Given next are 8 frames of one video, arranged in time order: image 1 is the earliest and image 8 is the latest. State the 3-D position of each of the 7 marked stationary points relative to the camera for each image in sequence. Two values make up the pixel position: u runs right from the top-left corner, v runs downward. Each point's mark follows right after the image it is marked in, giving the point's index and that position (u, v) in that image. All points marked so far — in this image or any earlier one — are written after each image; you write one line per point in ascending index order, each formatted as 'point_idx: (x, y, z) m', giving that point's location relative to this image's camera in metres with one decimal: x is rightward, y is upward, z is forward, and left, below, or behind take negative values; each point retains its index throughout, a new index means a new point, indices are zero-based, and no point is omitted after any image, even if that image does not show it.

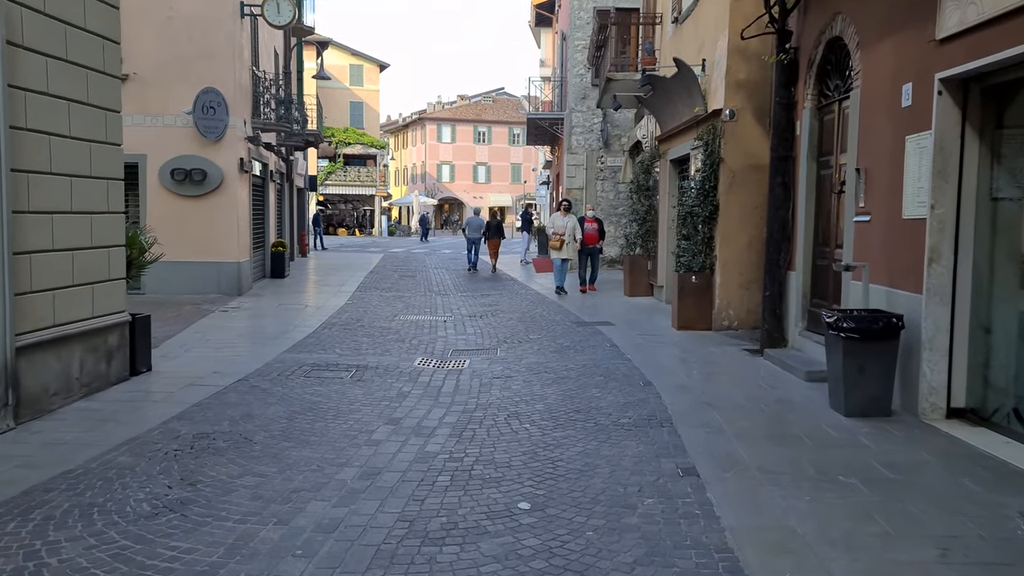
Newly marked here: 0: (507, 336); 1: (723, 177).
0: (-0.1, -0.6, +10.2) m
1: (+2.5, +1.3, +10.2) m
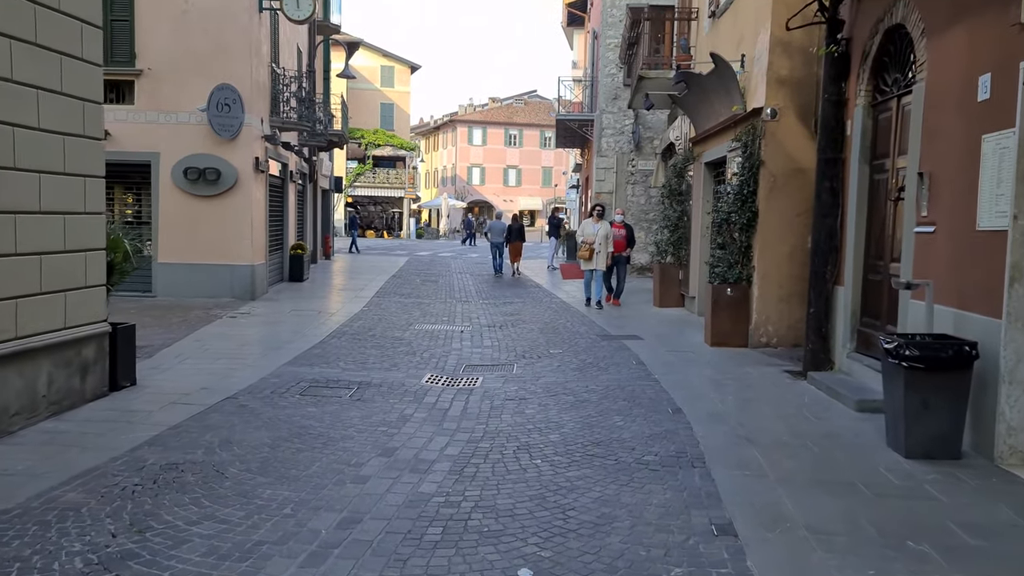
0: (+0.2, -0.7, +9.5) m
1: (+2.7, +1.1, +9.4) m
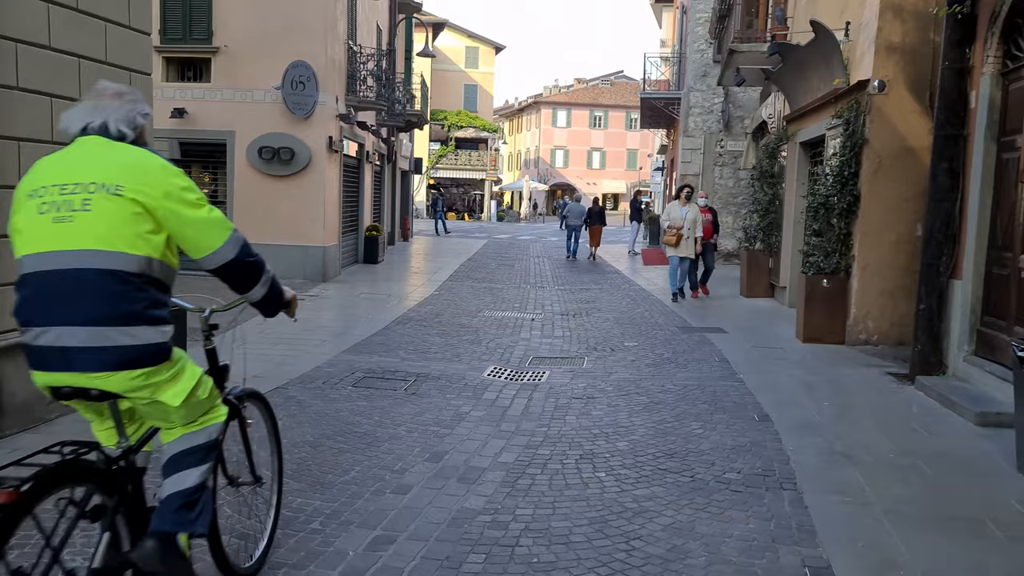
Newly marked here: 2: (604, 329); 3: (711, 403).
0: (+0.9, -0.6, +8.9) m
1: (+3.4, +1.2, +8.5) m
2: (+1.1, -0.5, +9.9) m
3: (+1.4, -0.8, +6.2) m
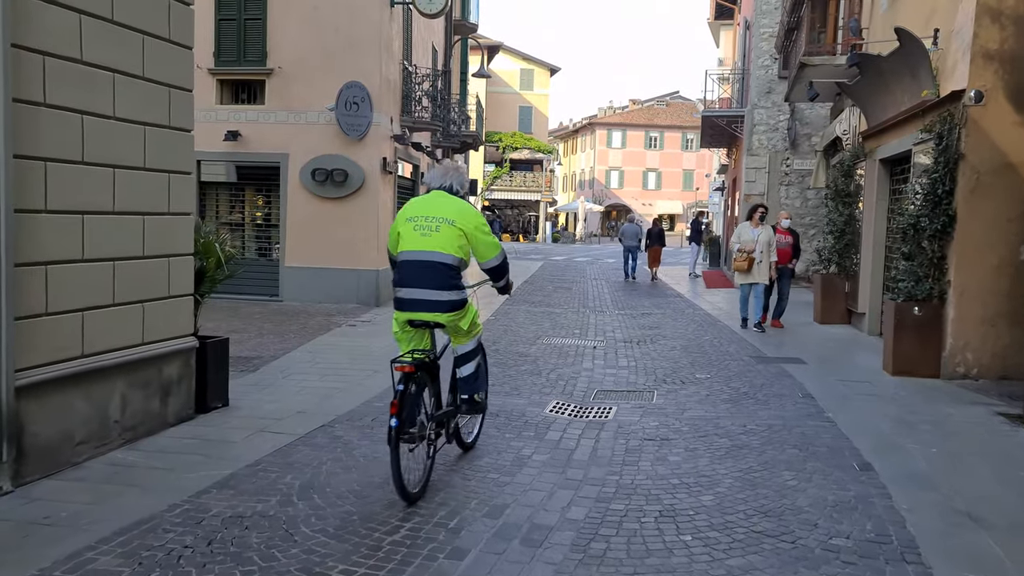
0: (+1.5, -0.8, +8.3) m
1: (+4.0, +1.0, +7.8) m
2: (+1.7, -0.8, +9.3) m
3: (+1.8, -1.0, +5.5) m
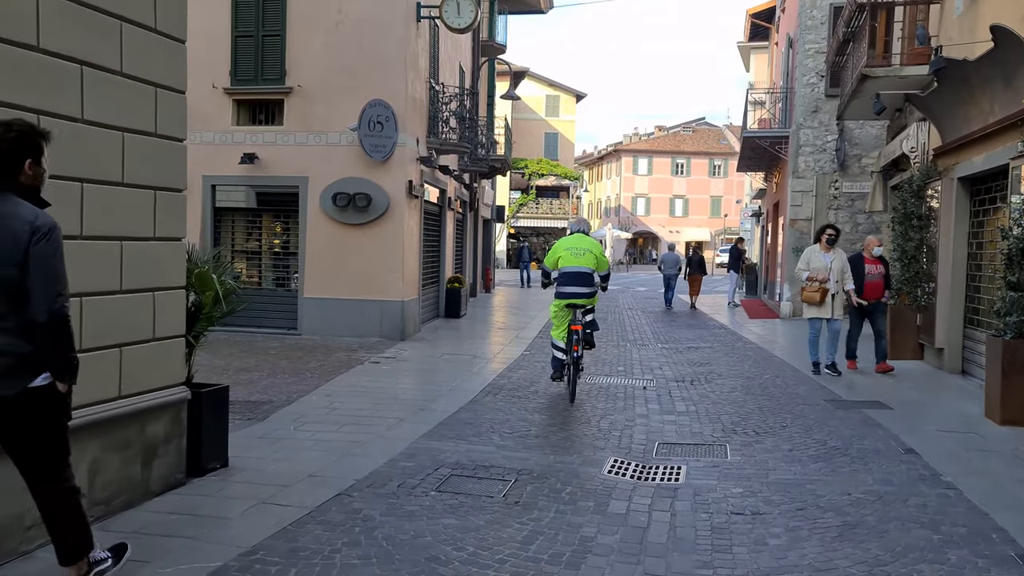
0: (+1.8, -1.1, +7.2) m
1: (+4.3, +0.7, +6.7) m
2: (+2.1, -1.1, +8.2) m
3: (+2.1, -1.2, +4.4) m
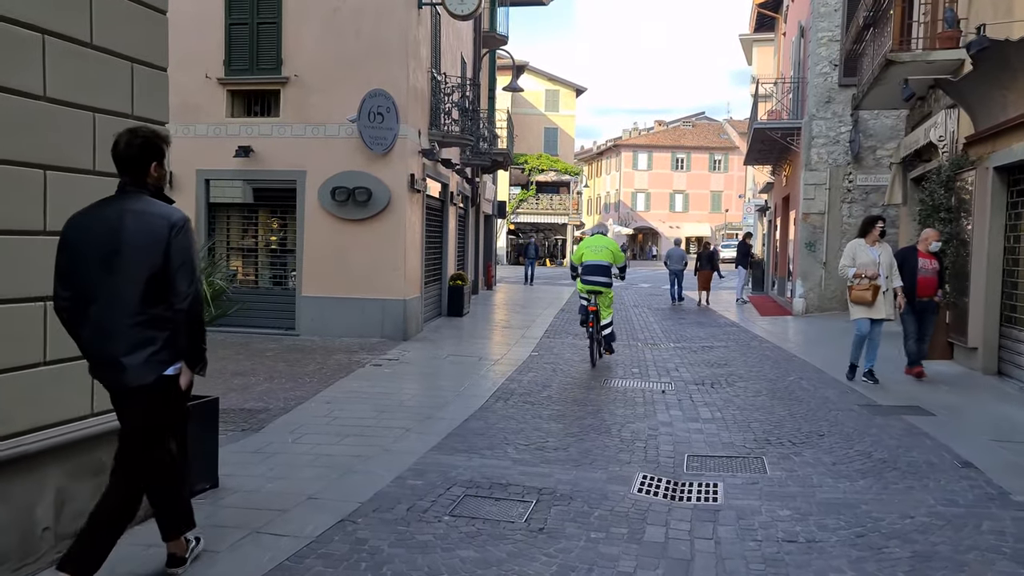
0: (+2.0, -1.1, +6.6) m
1: (+4.5, +0.7, +6.1) m
2: (+2.2, -1.1, +7.7) m
3: (+2.2, -1.2, +3.9) m
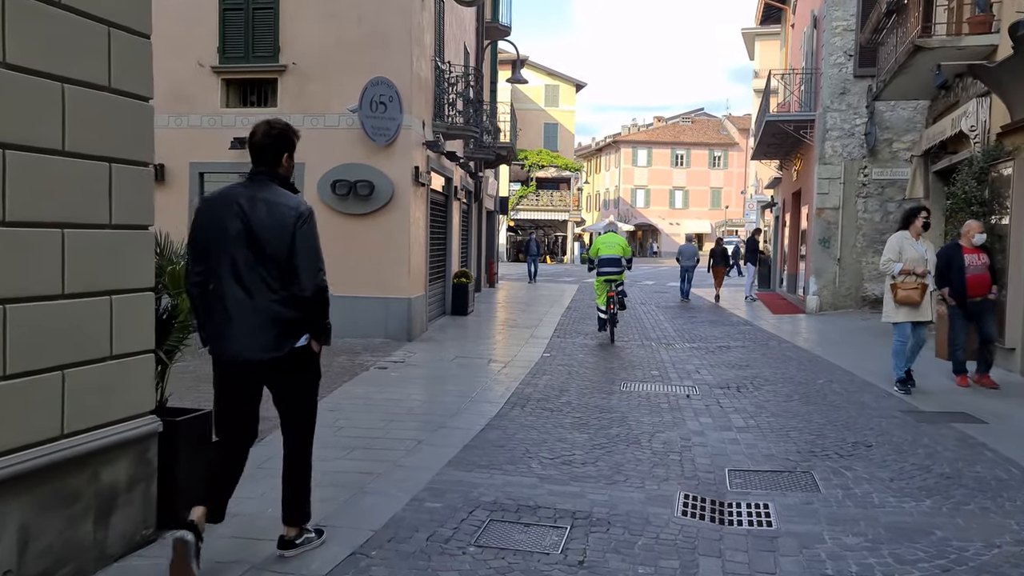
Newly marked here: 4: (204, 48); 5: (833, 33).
0: (+2.1, -1.1, +6.1) m
1: (+4.6, +0.7, +5.6) m
2: (+2.4, -1.0, +7.1) m
3: (+2.4, -1.2, +3.4) m
4: (-4.4, +3.4, +12.5) m
5: (+6.3, +5.0, +17.1) m
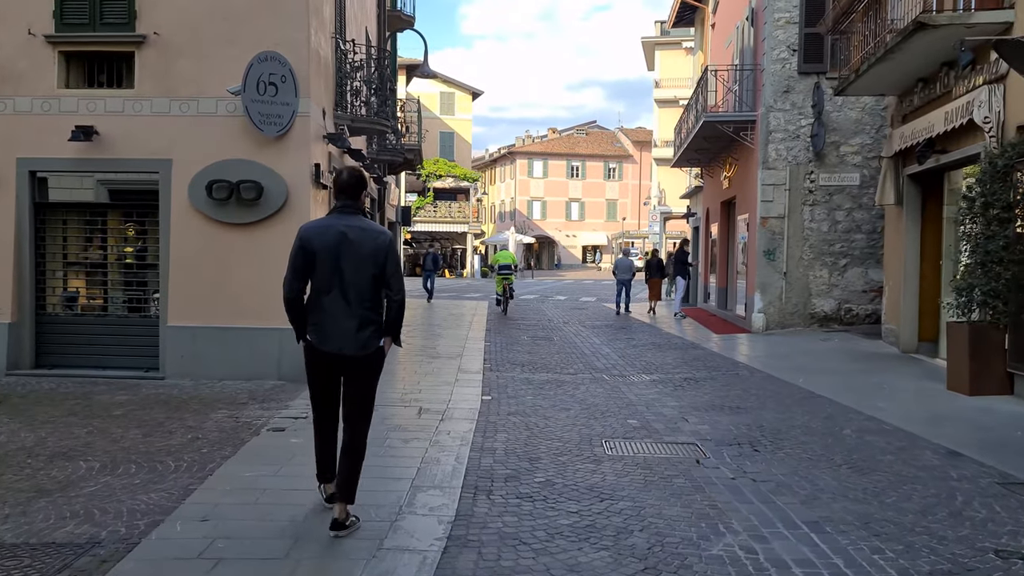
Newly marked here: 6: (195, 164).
0: (+2.0, -1.3, +4.1) m
1: (+4.5, +0.6, +4.0) m
2: (+2.1, -1.2, +5.2) m
3: (+2.7, -1.3, +1.4) m
4: (-5.3, +3.1, +9.7) m
5: (+4.7, +4.7, +15.7) m
6: (-3.5, +1.4, +9.6) m
